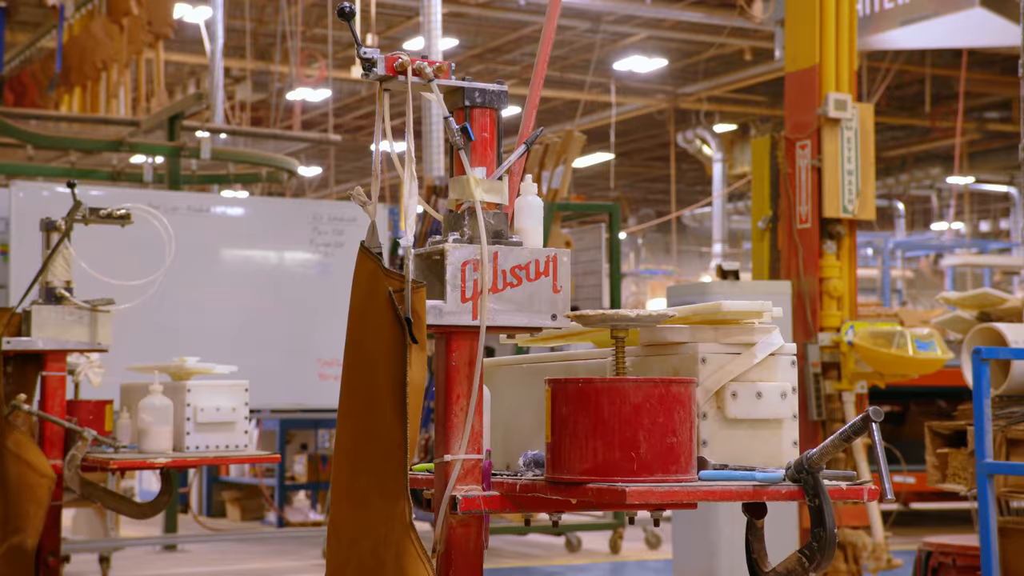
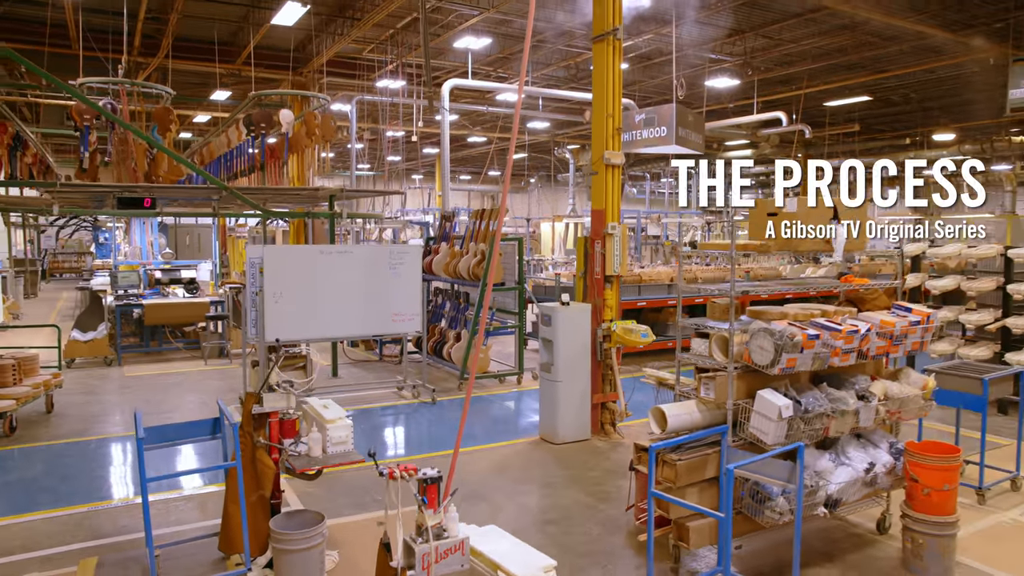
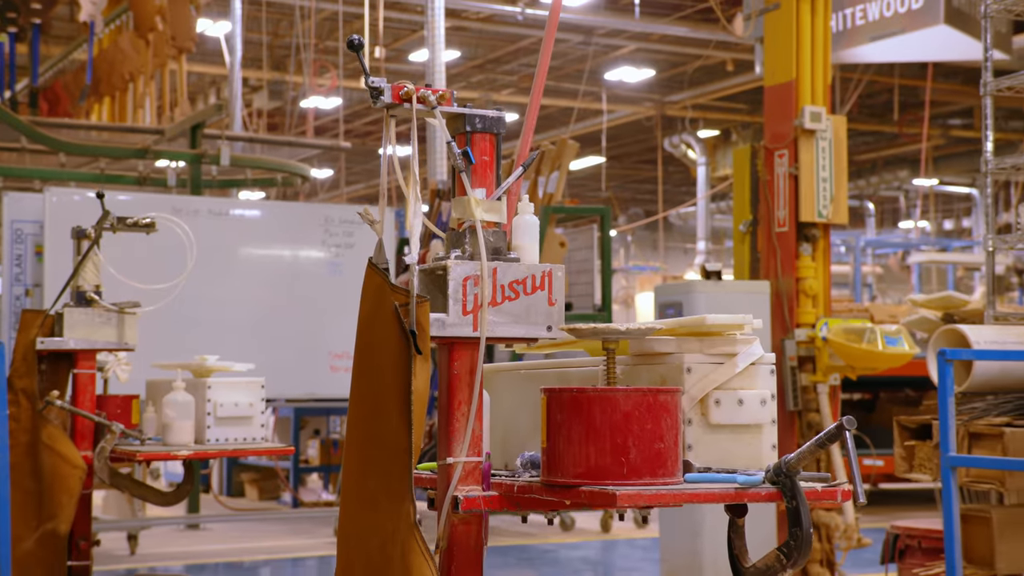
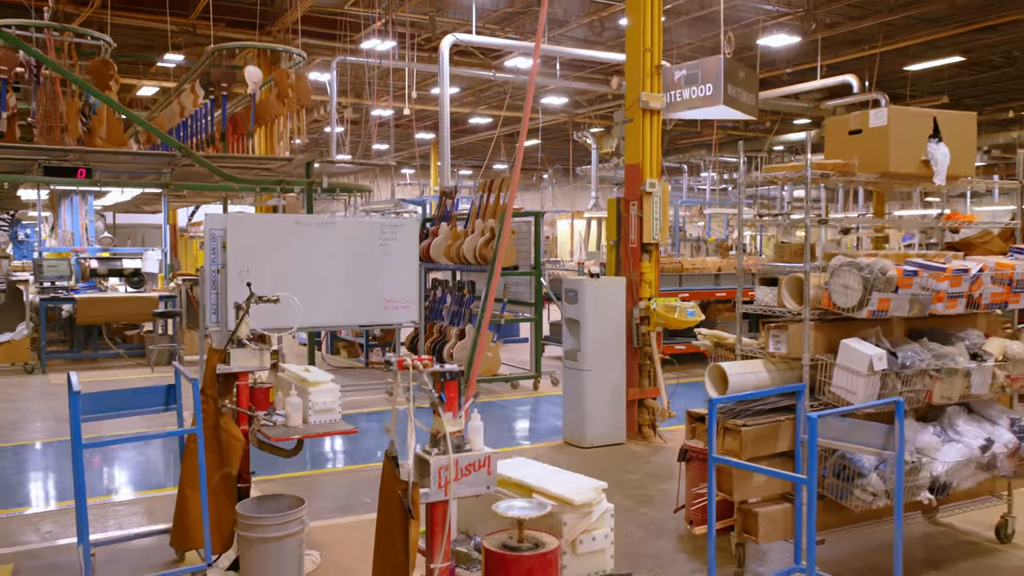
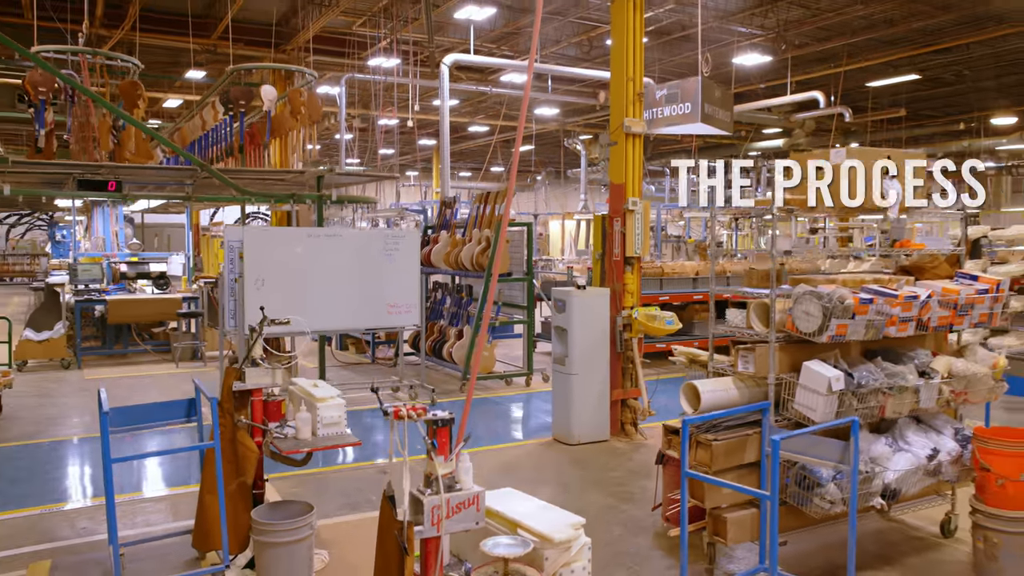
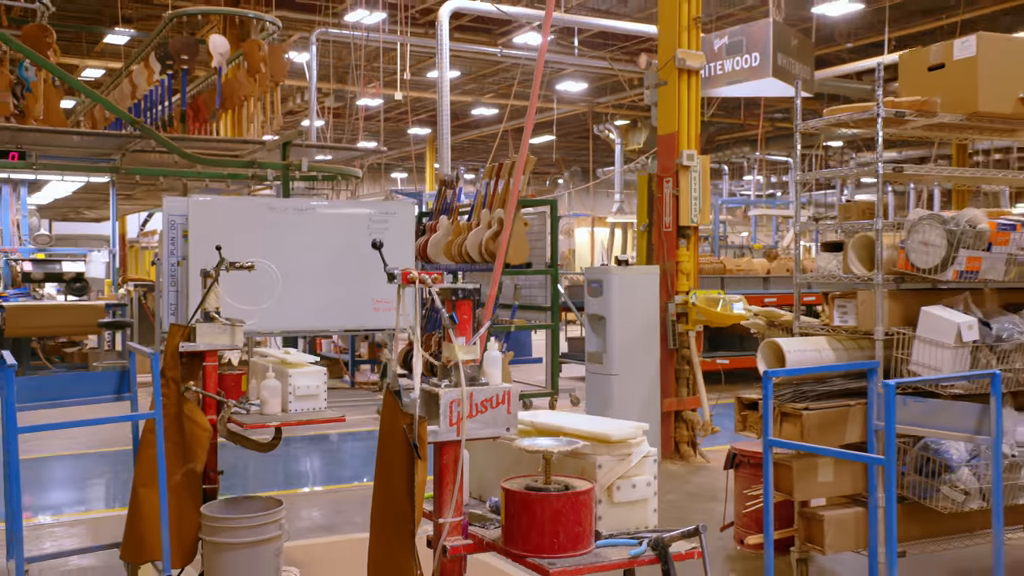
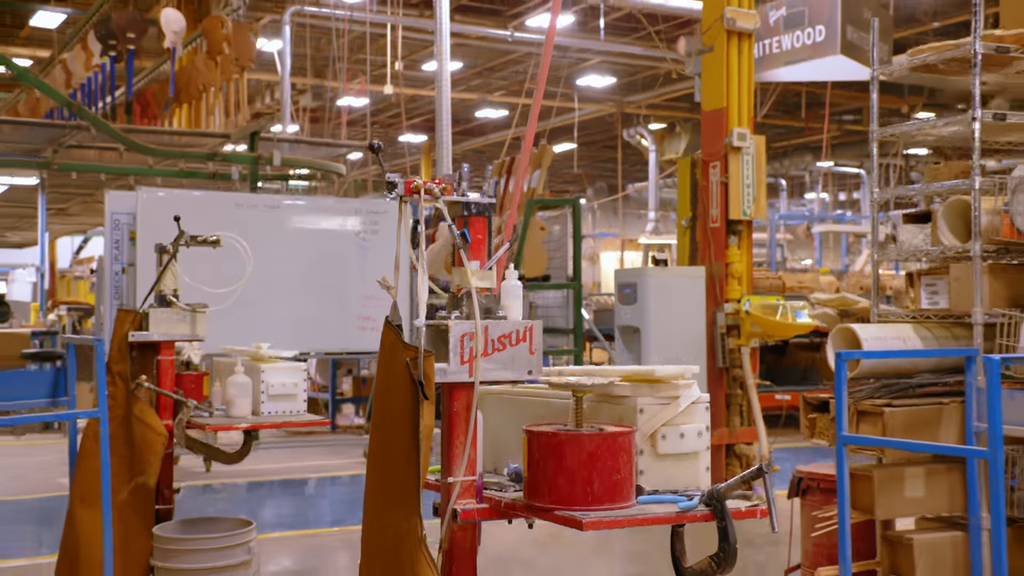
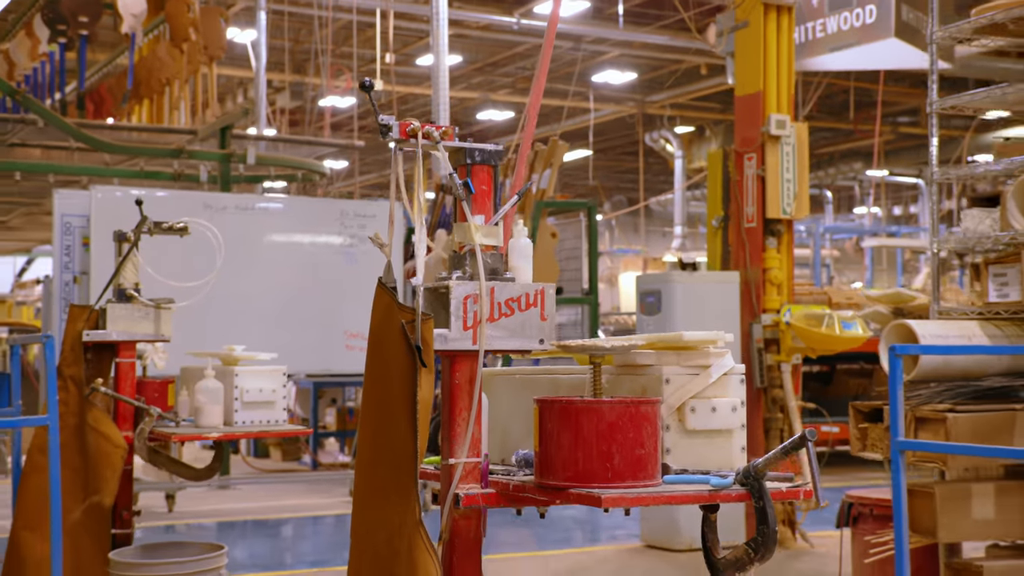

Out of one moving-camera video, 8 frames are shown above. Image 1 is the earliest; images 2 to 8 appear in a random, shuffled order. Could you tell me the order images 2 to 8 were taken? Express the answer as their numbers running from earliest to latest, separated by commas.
3, 8, 7, 6, 4, 5, 2
